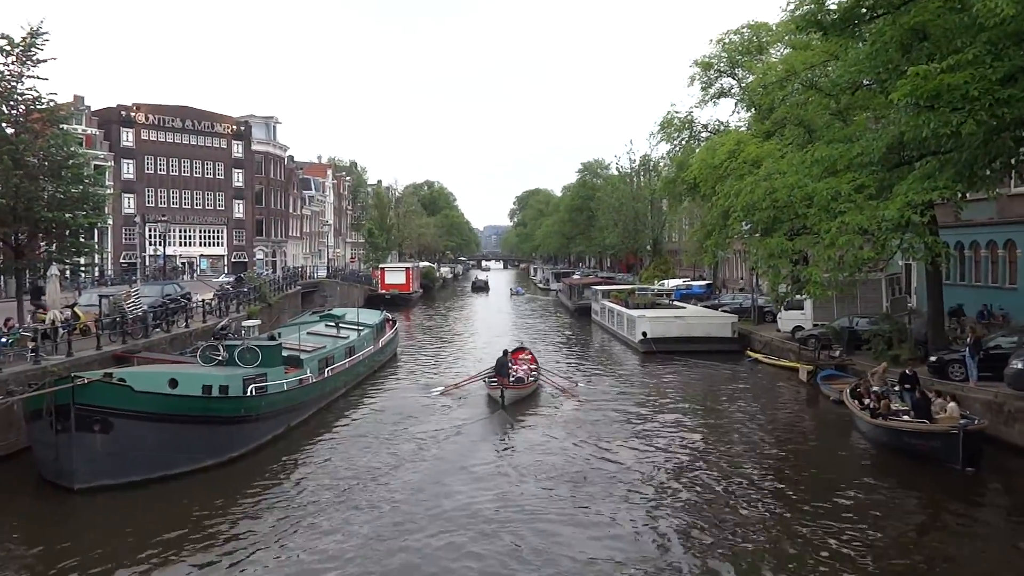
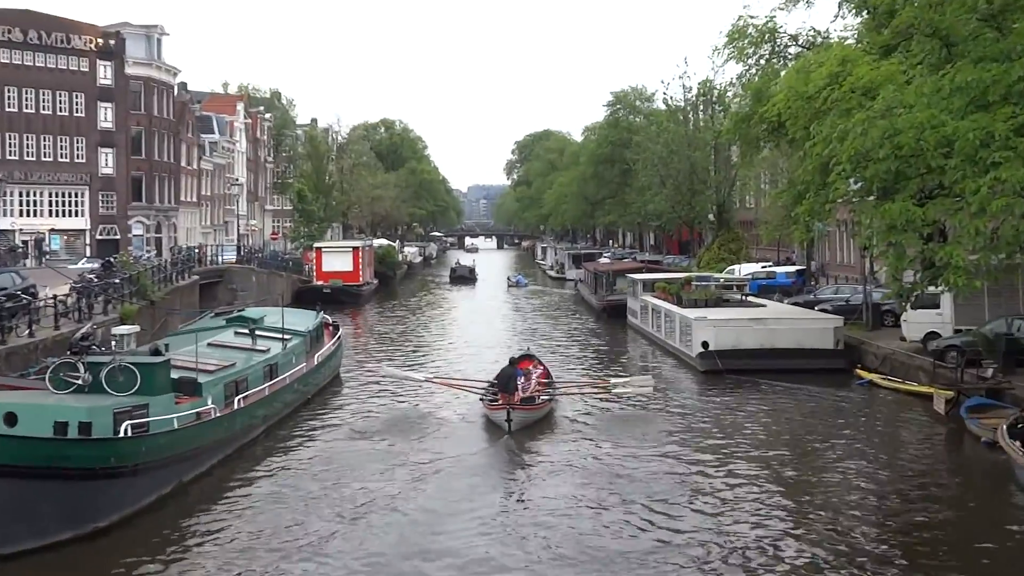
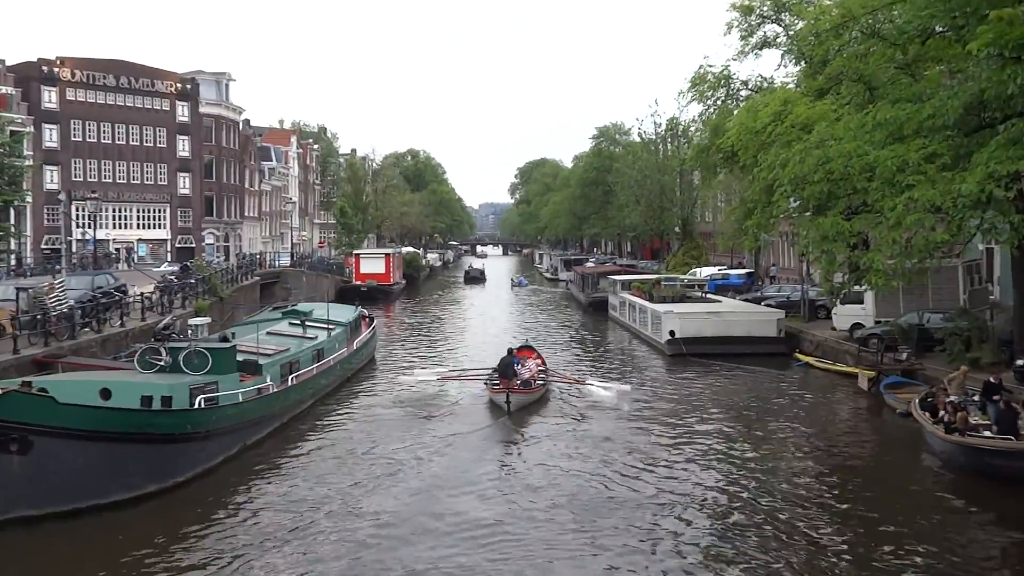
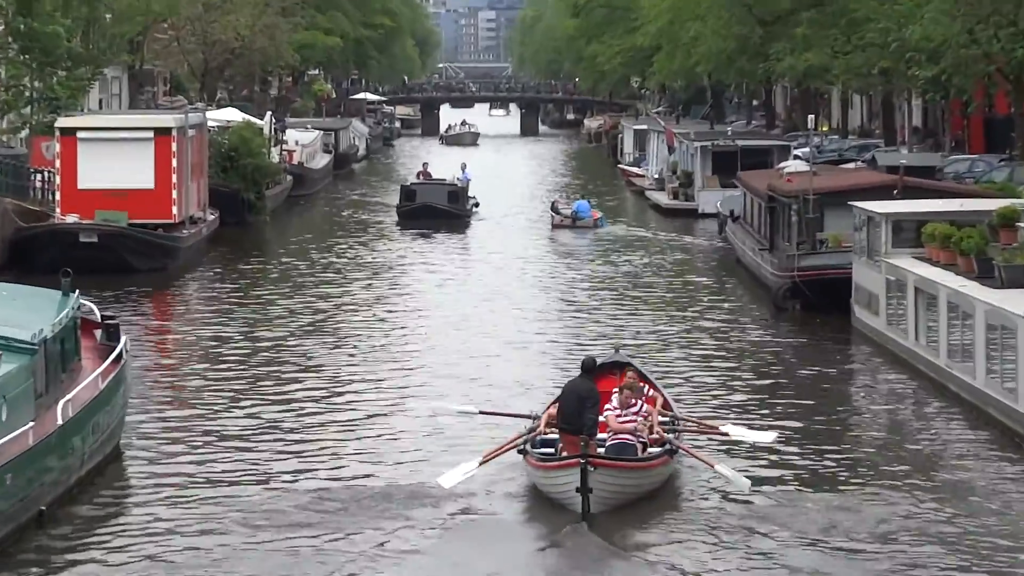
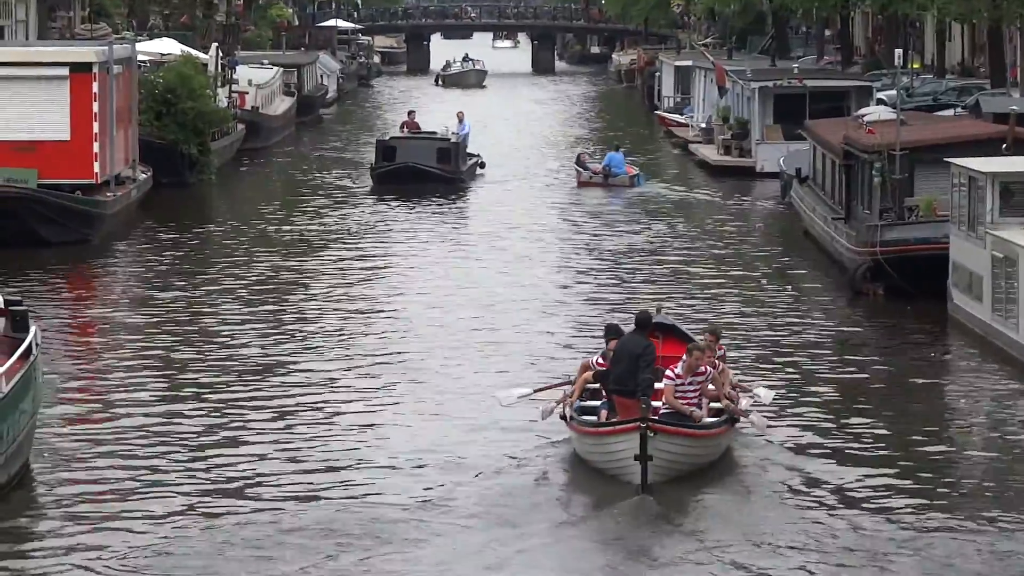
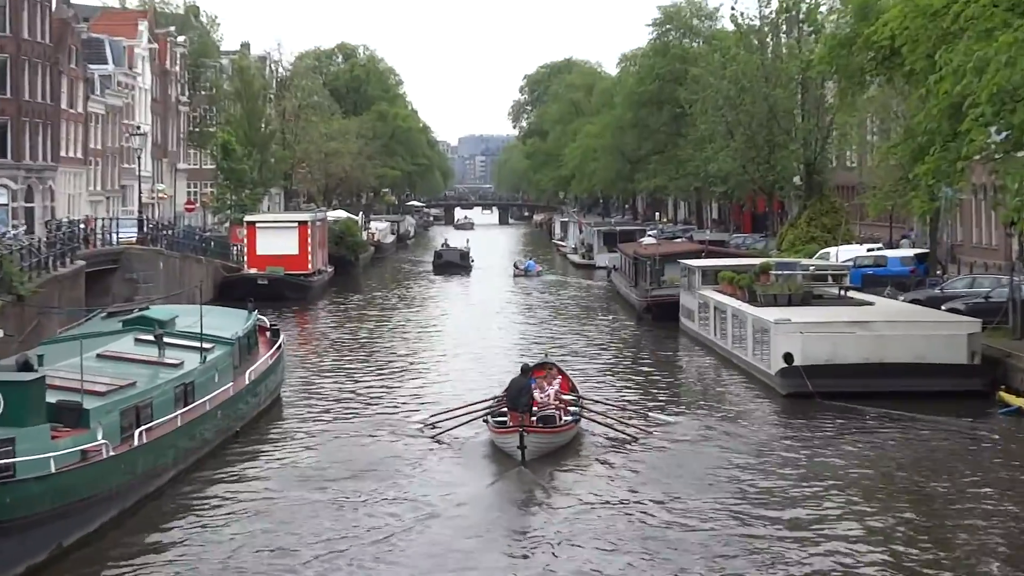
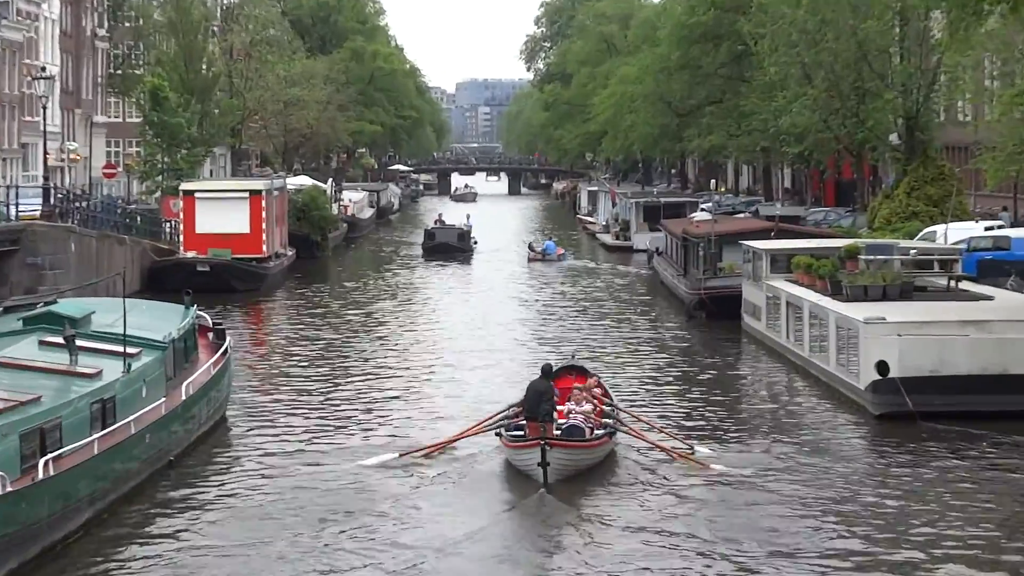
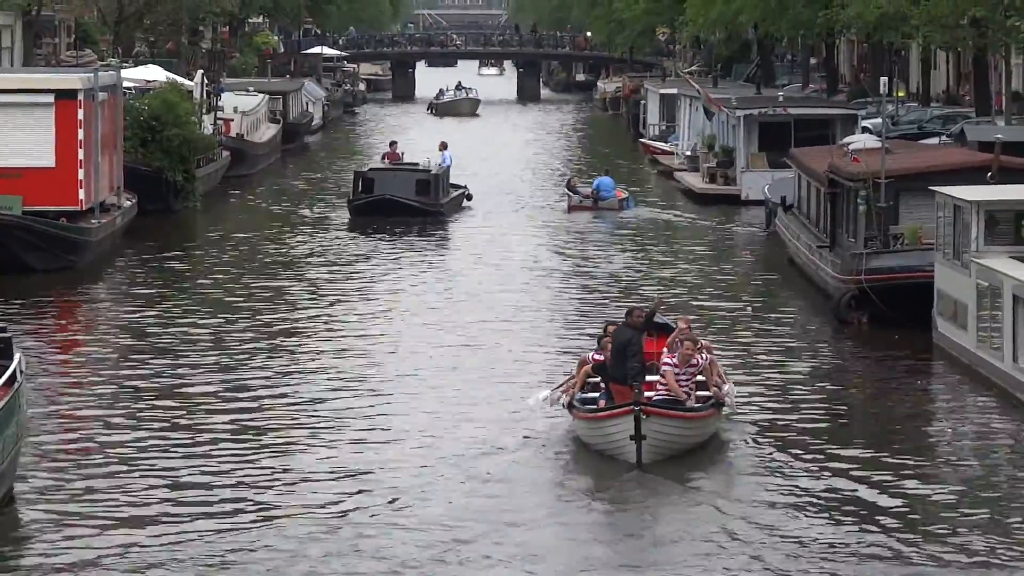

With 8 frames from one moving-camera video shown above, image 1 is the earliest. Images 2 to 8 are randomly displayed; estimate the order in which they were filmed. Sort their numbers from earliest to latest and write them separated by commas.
3, 2, 6, 7, 4, 5, 8
